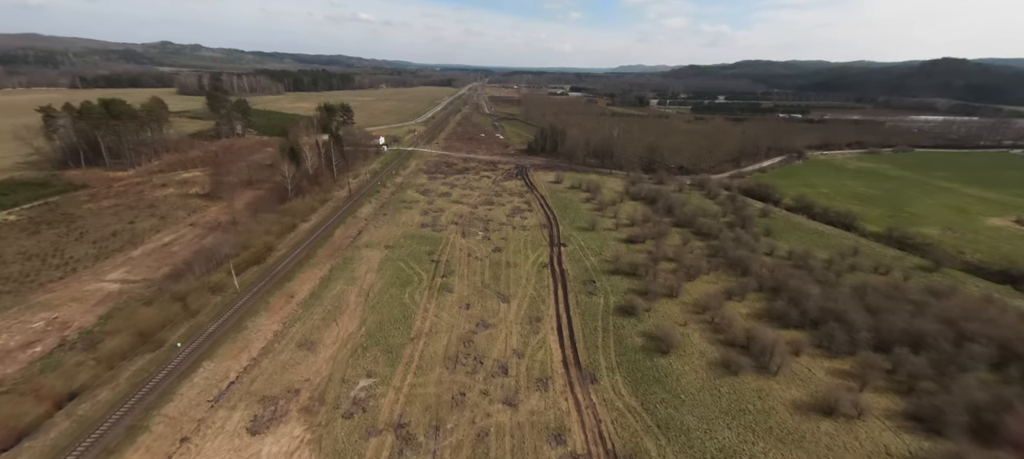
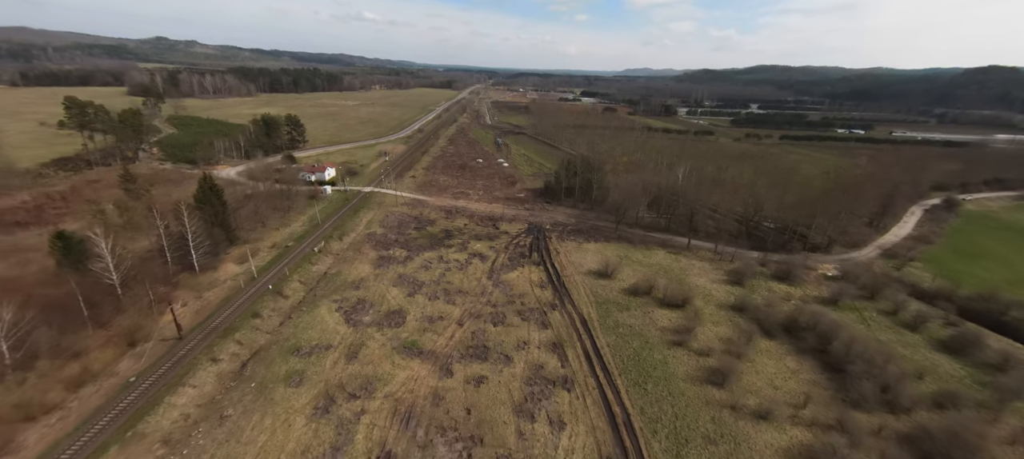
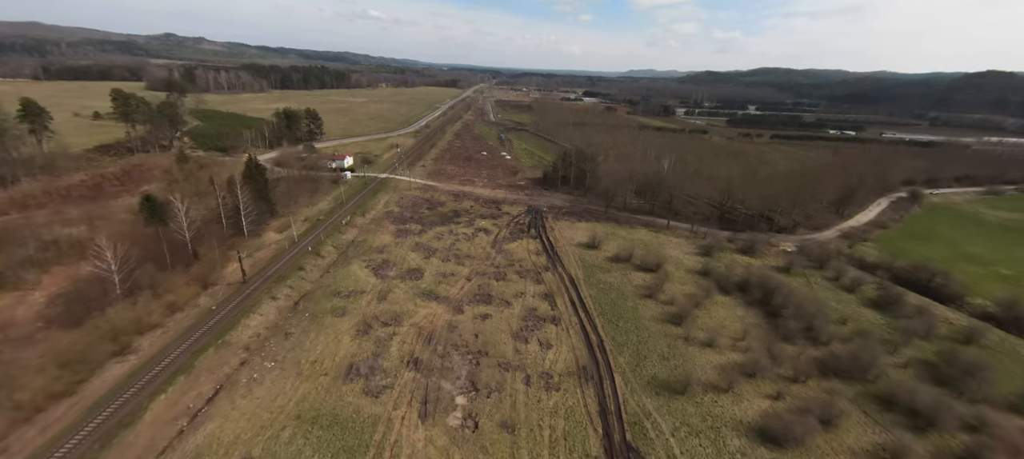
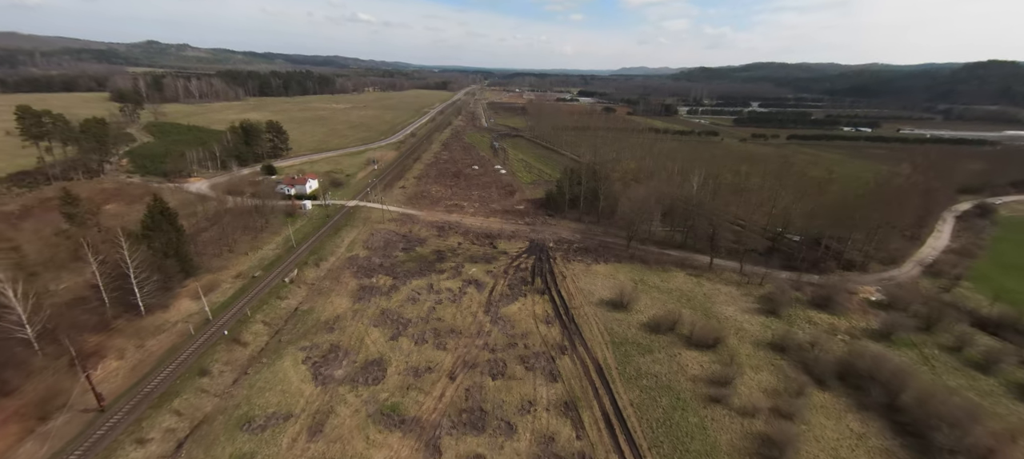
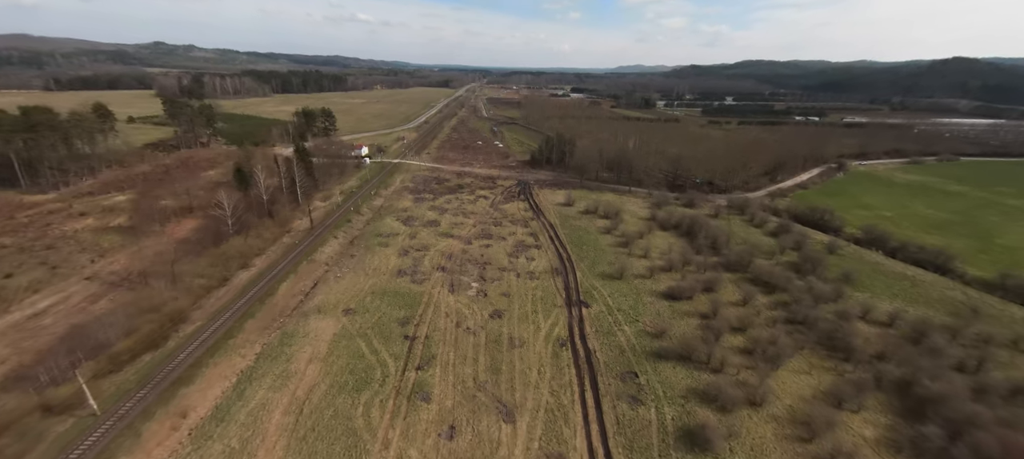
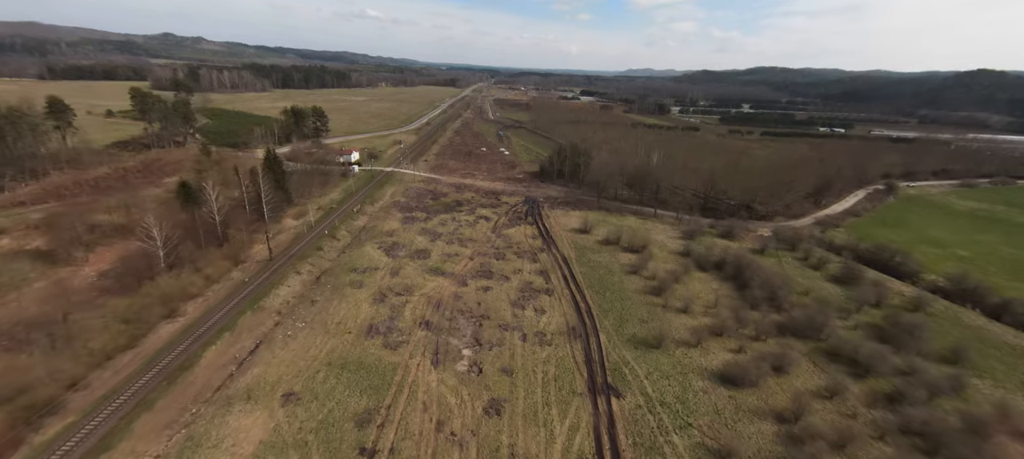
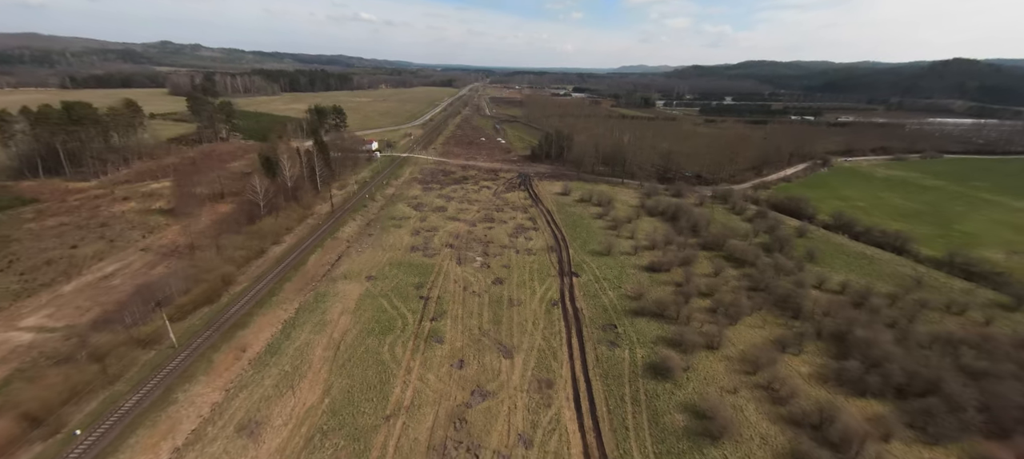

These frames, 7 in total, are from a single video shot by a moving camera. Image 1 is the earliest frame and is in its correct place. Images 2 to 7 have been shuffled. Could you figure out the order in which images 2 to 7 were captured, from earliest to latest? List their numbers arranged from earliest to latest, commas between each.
7, 5, 6, 3, 2, 4
